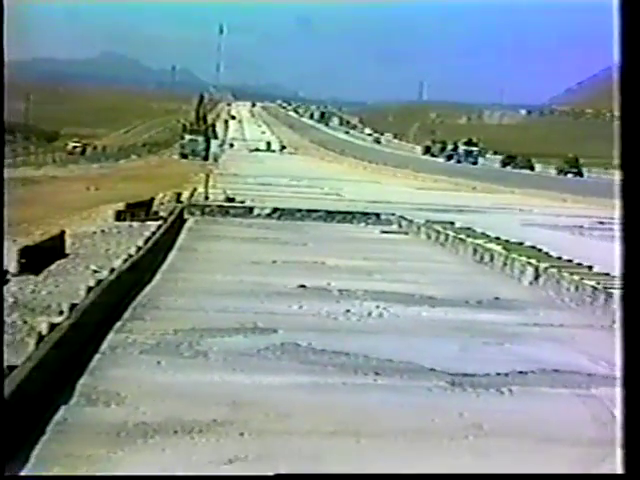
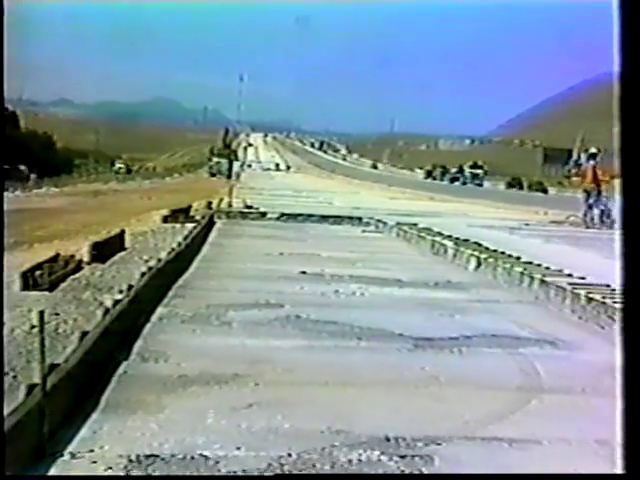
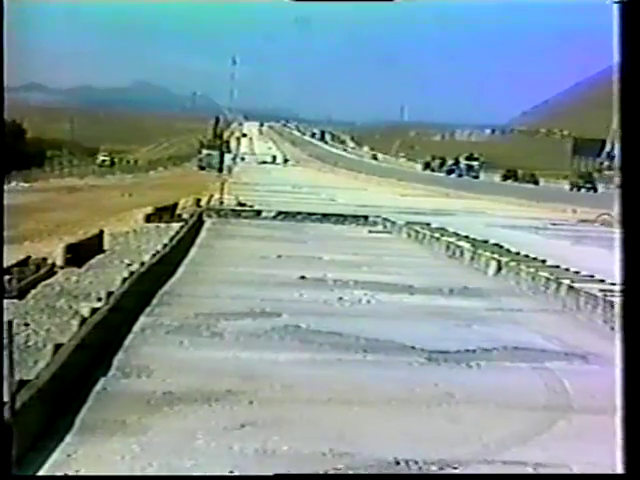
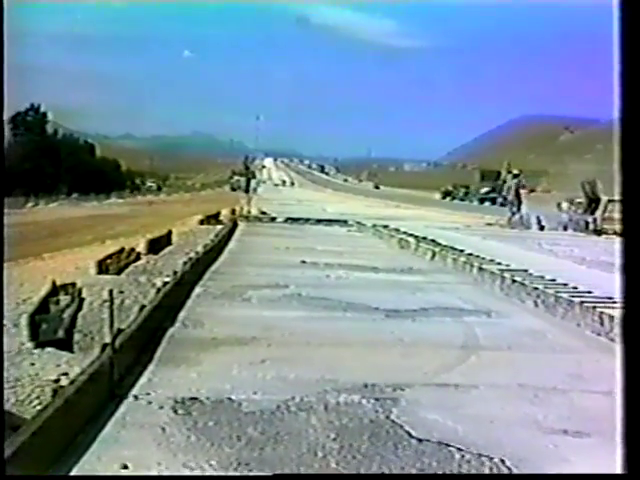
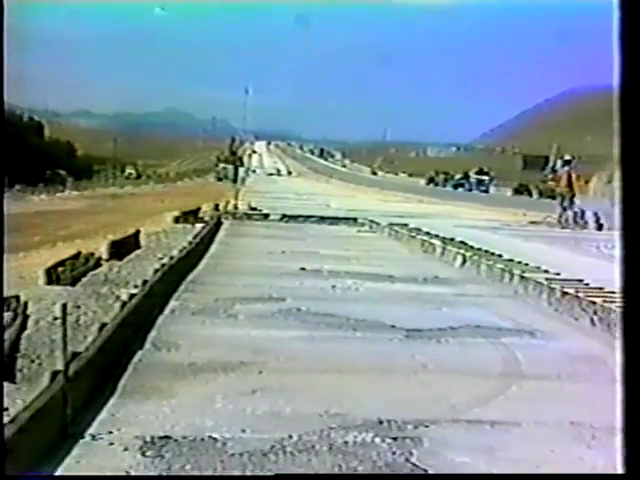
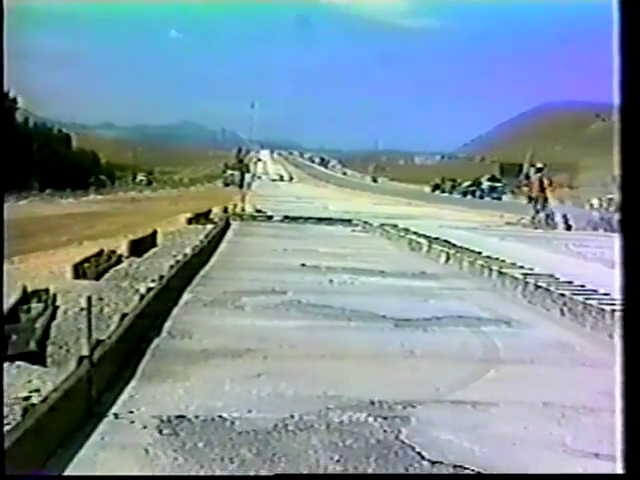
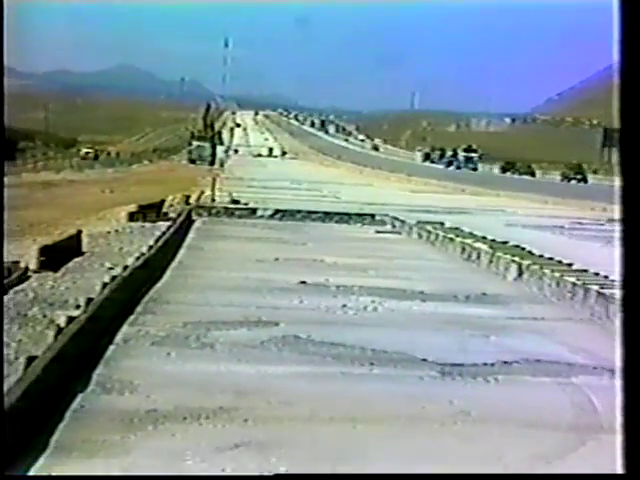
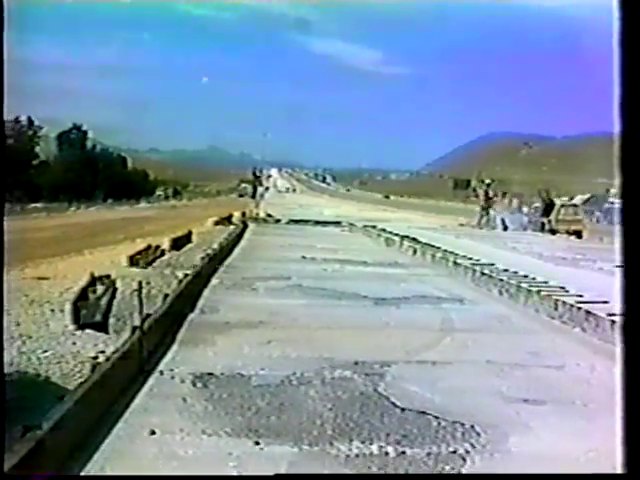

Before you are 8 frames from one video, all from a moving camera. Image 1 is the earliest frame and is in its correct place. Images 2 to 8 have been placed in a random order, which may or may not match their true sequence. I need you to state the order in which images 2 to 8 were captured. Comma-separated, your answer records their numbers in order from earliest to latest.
7, 3, 2, 5, 6, 4, 8
